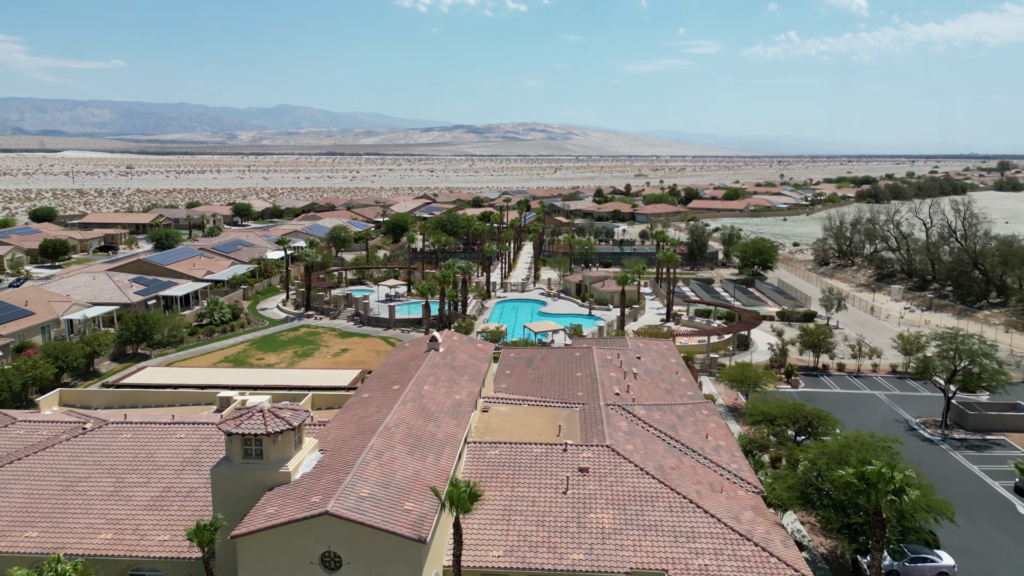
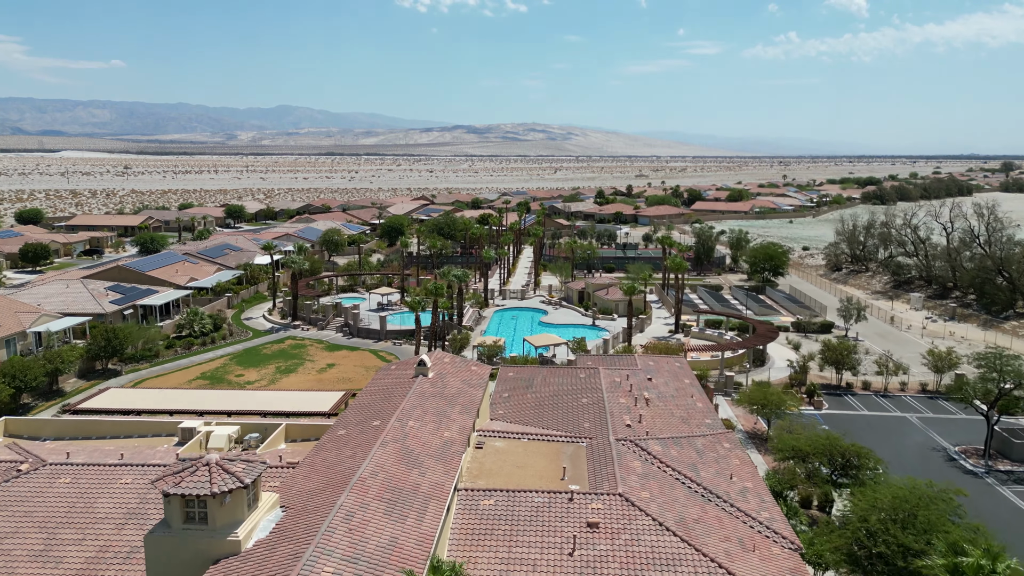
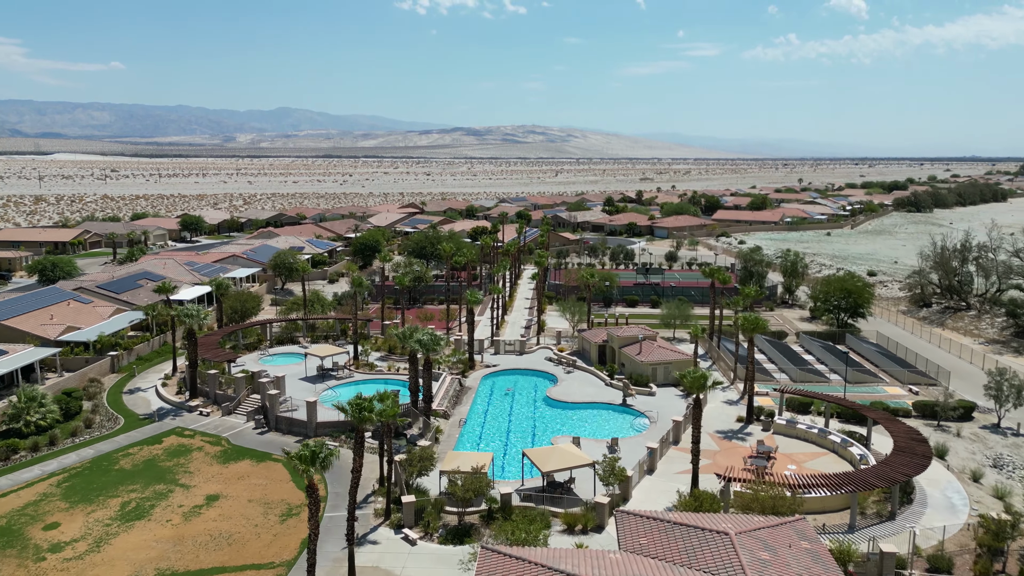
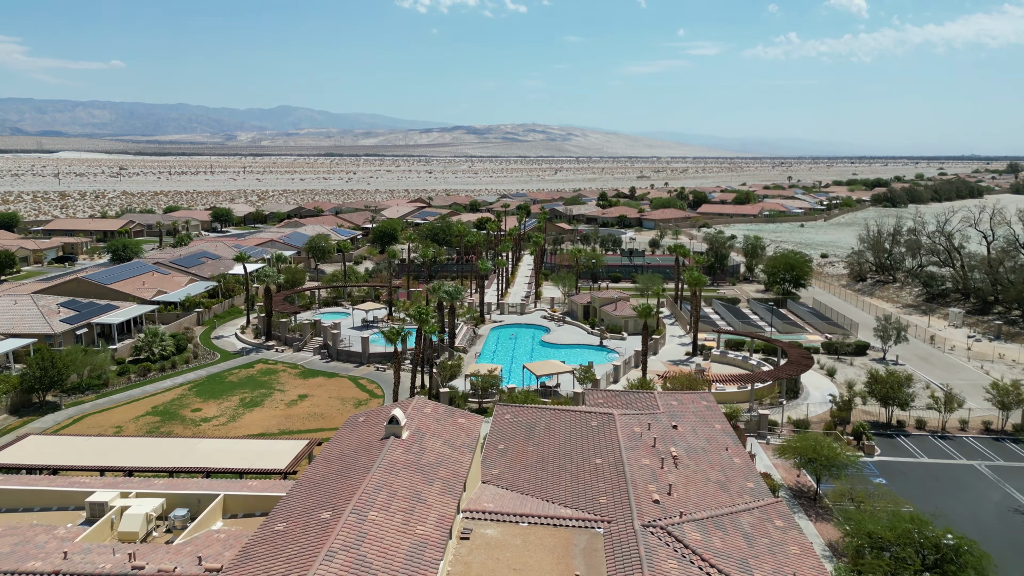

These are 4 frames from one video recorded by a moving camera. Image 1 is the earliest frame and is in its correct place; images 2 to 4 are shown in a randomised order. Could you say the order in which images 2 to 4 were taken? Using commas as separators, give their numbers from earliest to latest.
2, 4, 3
